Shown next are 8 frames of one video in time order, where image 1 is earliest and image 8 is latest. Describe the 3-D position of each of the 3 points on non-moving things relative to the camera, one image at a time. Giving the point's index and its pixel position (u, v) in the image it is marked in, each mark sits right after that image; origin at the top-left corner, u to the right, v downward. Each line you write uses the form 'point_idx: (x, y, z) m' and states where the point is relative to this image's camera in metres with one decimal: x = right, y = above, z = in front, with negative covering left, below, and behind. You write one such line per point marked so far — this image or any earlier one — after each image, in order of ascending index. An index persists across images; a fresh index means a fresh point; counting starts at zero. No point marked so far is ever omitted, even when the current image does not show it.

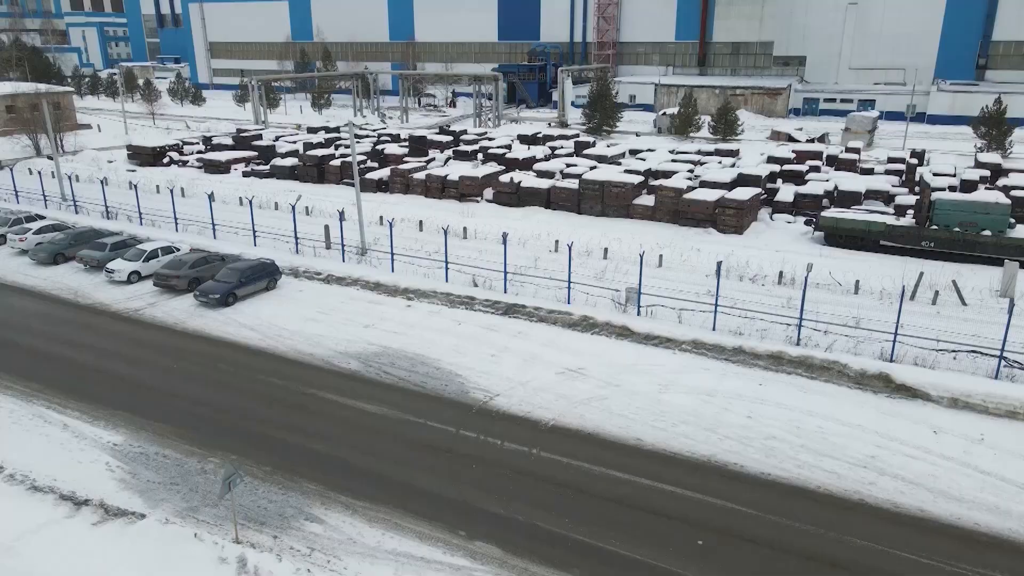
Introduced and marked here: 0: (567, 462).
0: (+0.7, -2.3, +14.1) m
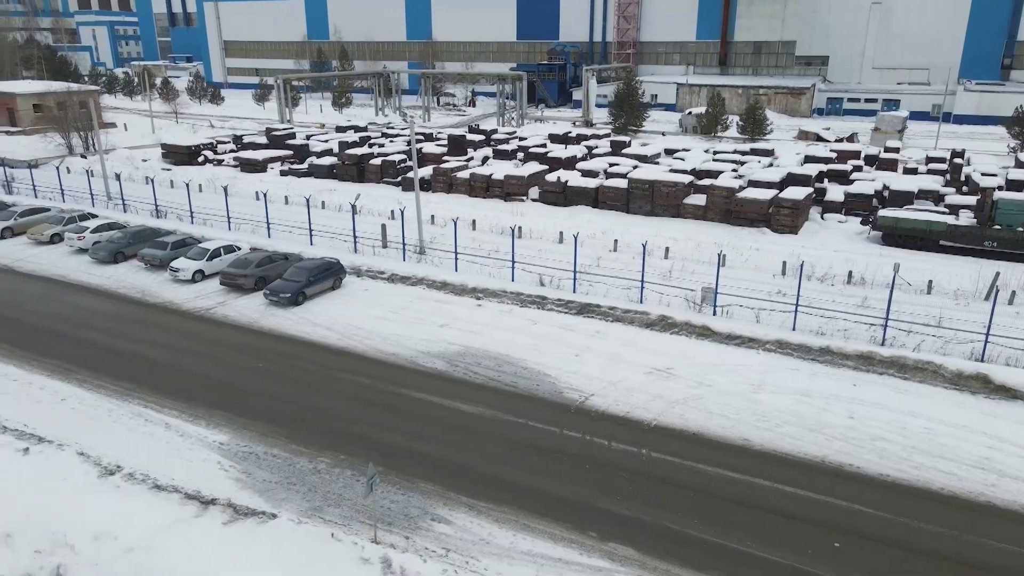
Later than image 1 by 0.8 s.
0: (+2.2, -2.3, +14.0) m
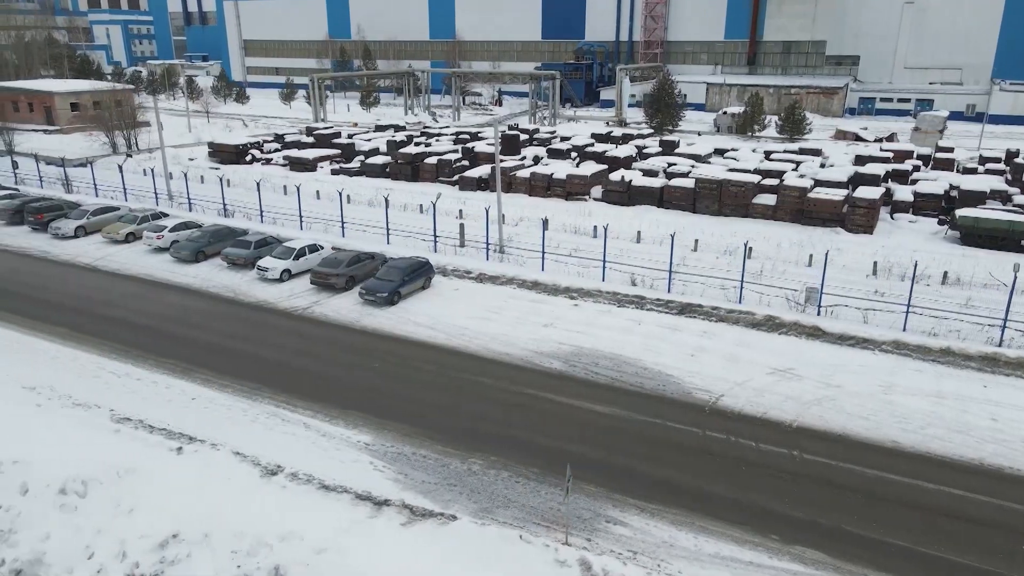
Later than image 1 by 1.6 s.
0: (+4.1, -2.3, +13.9) m
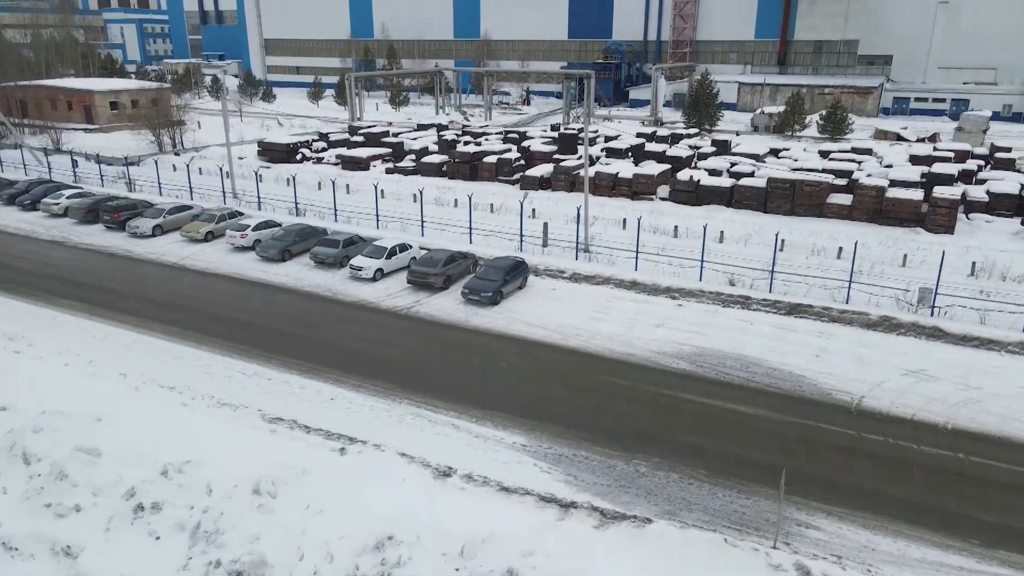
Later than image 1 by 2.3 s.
0: (+6.2, -2.3, +13.8) m
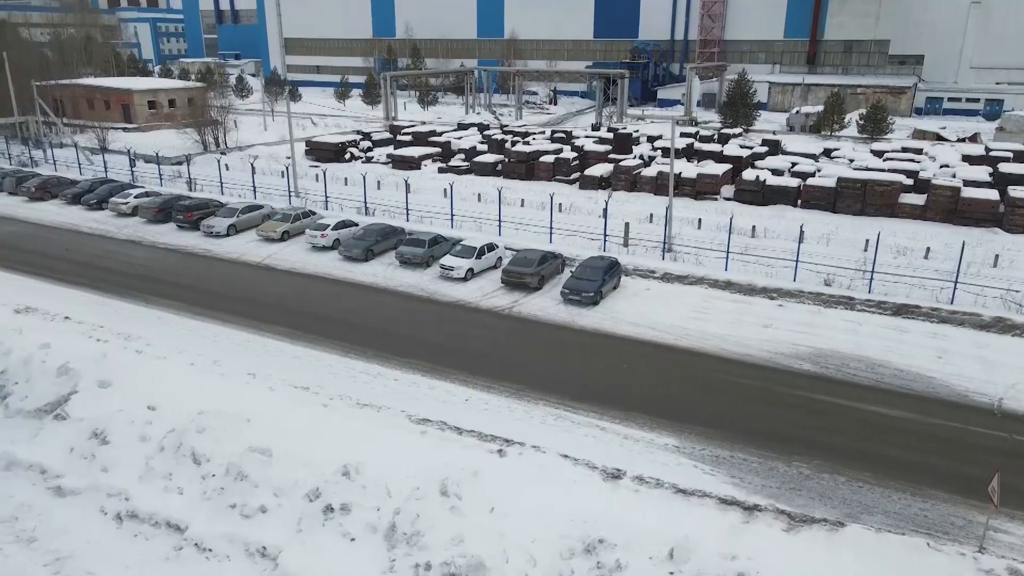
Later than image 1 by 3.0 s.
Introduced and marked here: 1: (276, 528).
0: (+8.2, -2.3, +13.6) m
1: (-2.4, -2.4, +11.1) m
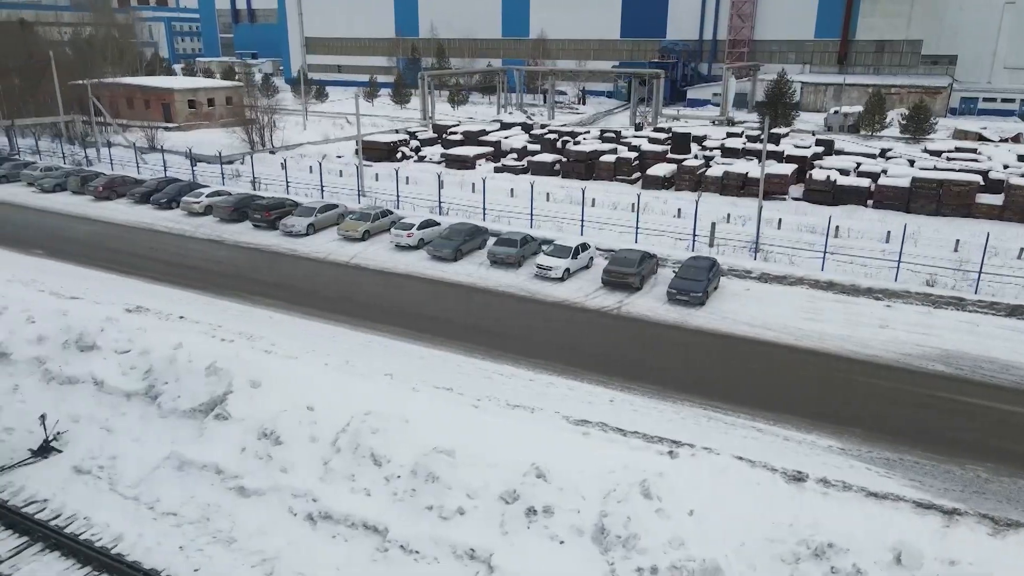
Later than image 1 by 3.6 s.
0: (+10.2, -2.3, +13.4) m
1: (-0.3, -2.4, +11.0) m
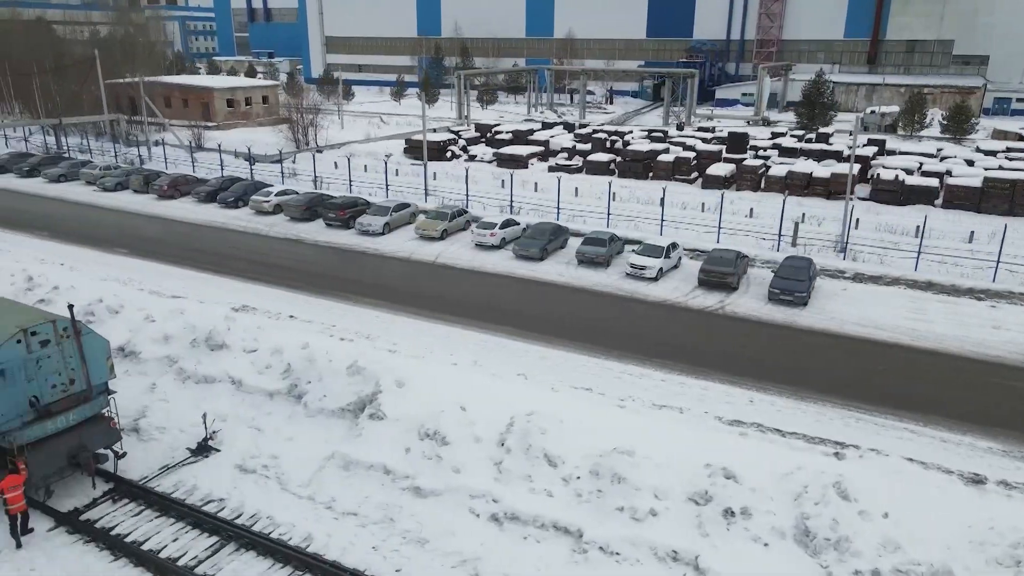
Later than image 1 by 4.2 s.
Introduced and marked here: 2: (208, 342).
0: (+12.2, -2.3, +13.2) m
1: (+1.6, -2.4, +10.8) m
2: (-4.7, -0.8, +16.9) m
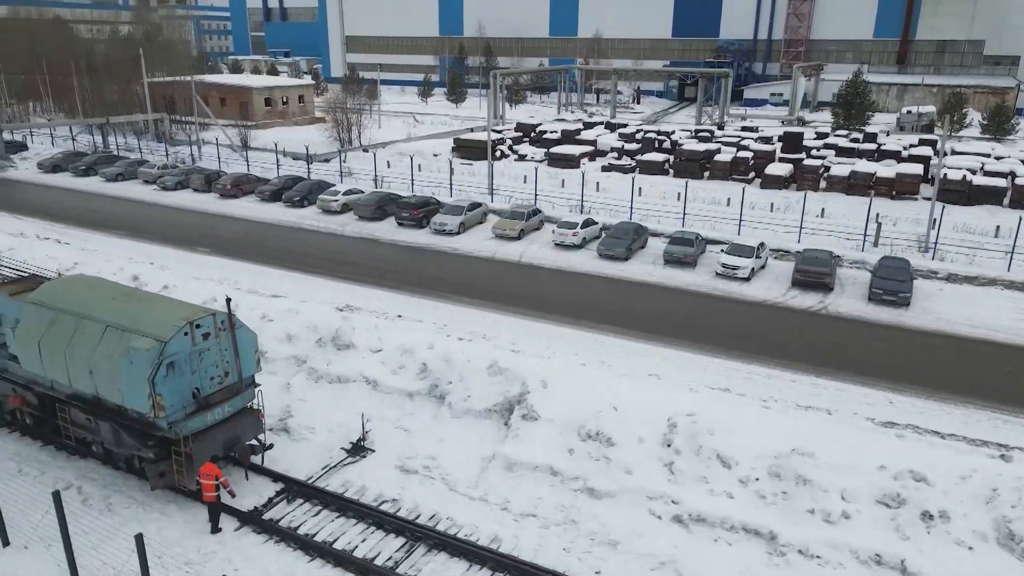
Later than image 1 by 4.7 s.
0: (+14.2, -2.3, +13.1) m
1: (+3.6, -2.4, +10.7) m
2: (-2.8, -0.8, +16.9) m
